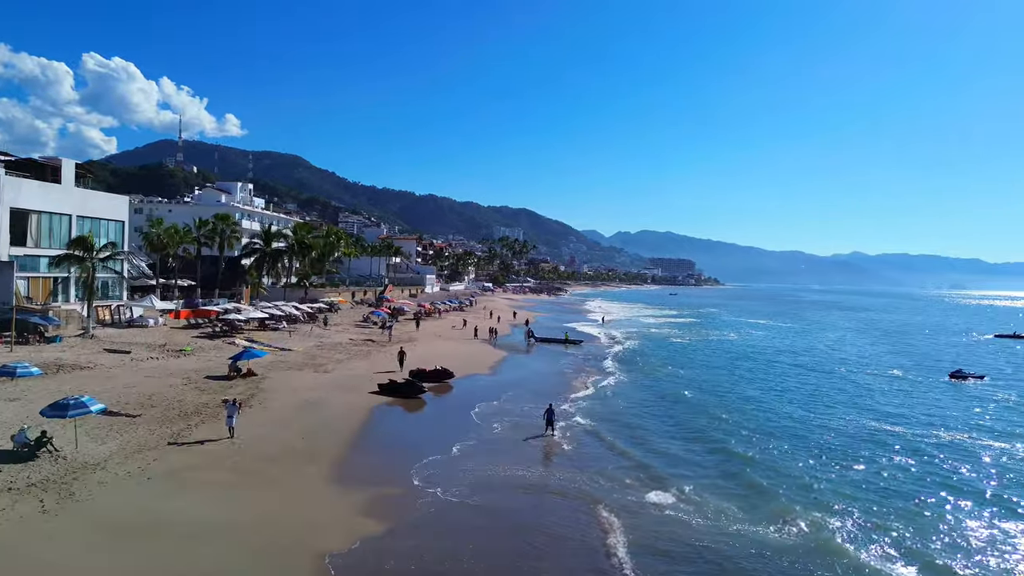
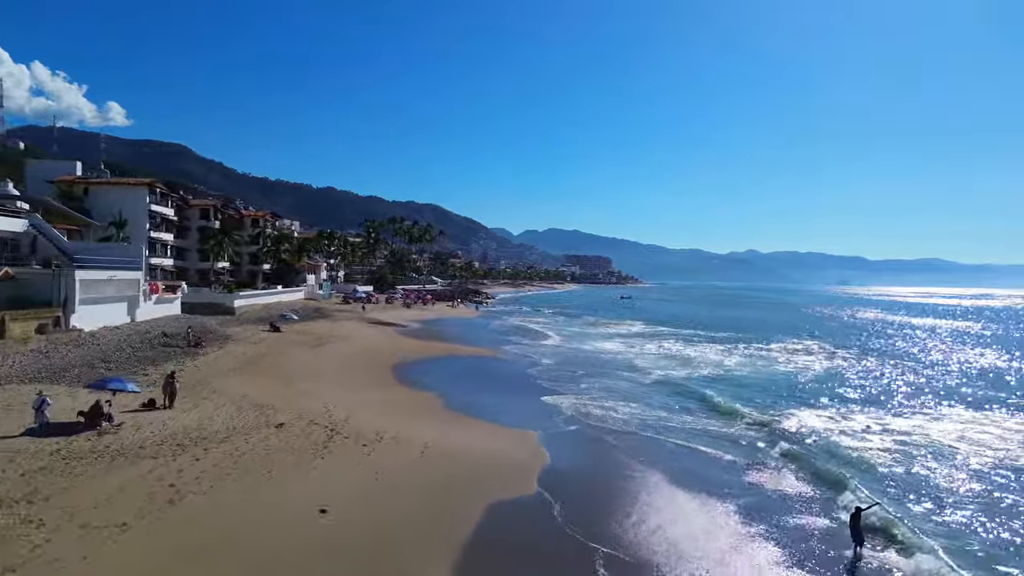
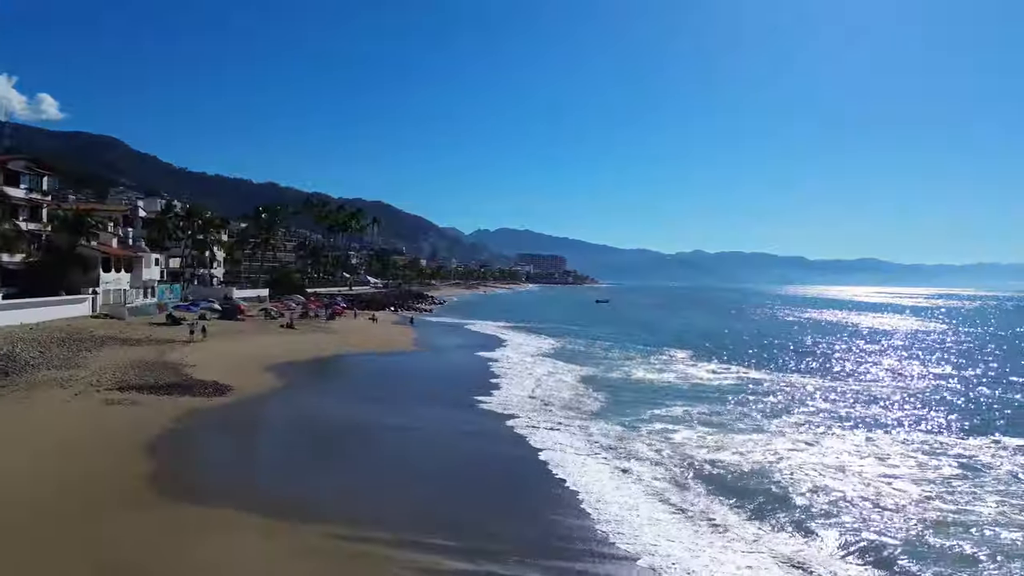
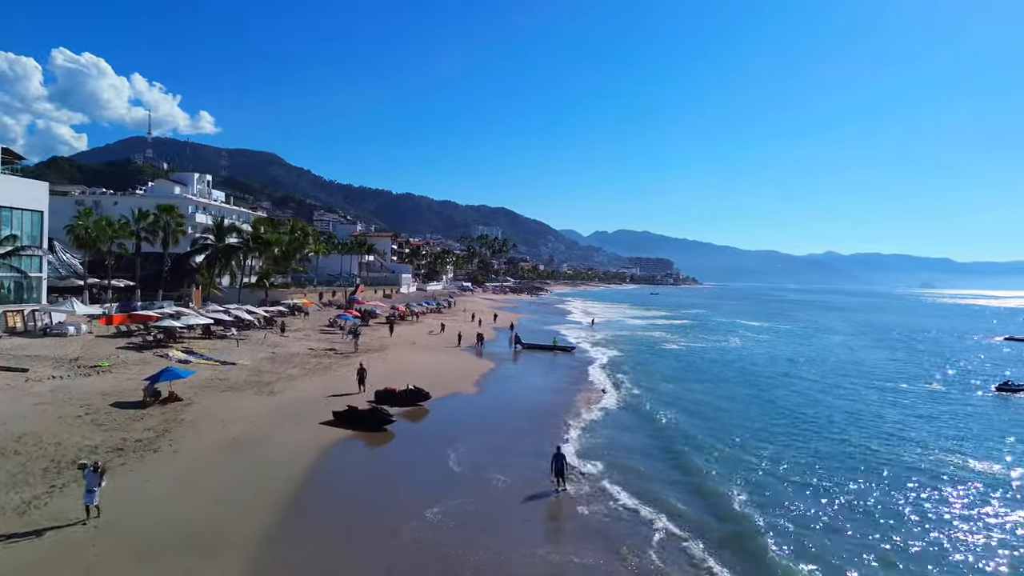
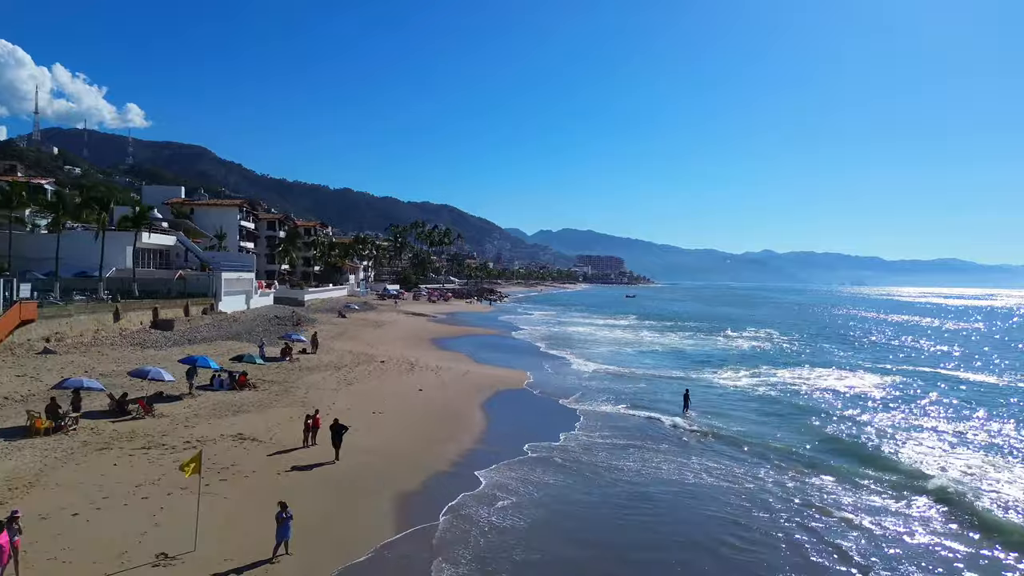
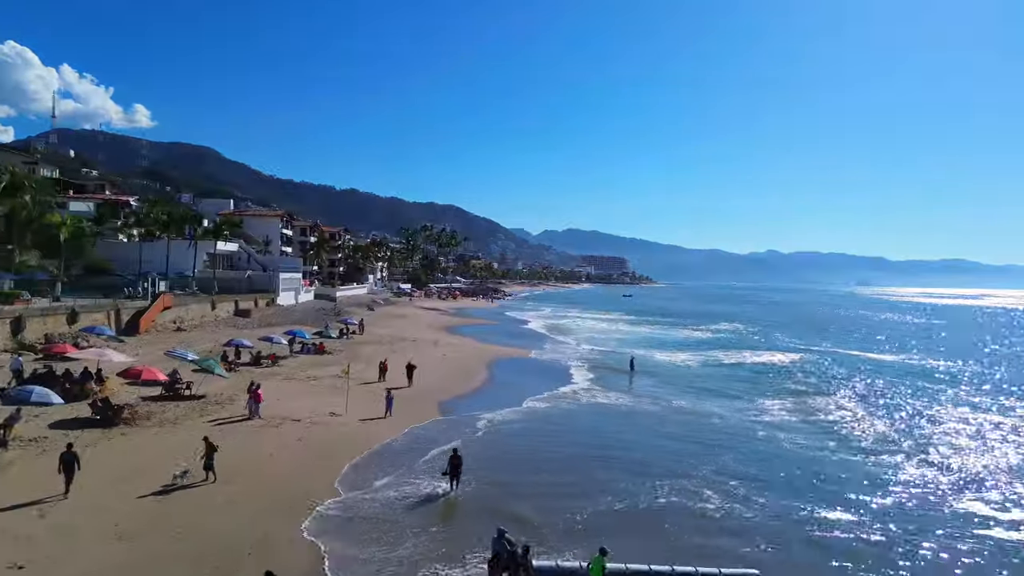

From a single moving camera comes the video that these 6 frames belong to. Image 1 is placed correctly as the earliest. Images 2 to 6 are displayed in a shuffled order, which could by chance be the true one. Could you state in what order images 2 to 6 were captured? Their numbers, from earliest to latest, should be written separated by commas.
4, 6, 5, 2, 3
